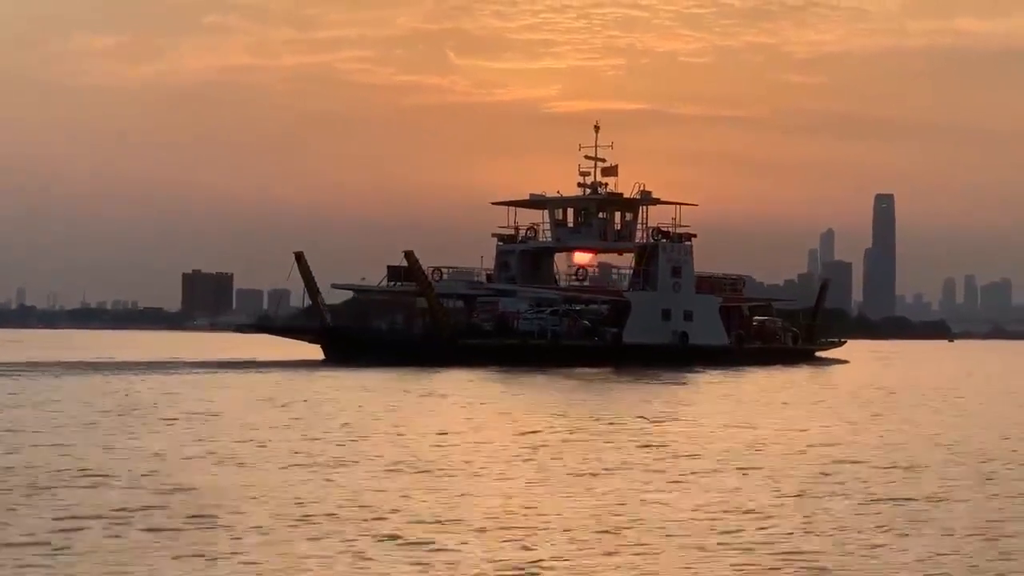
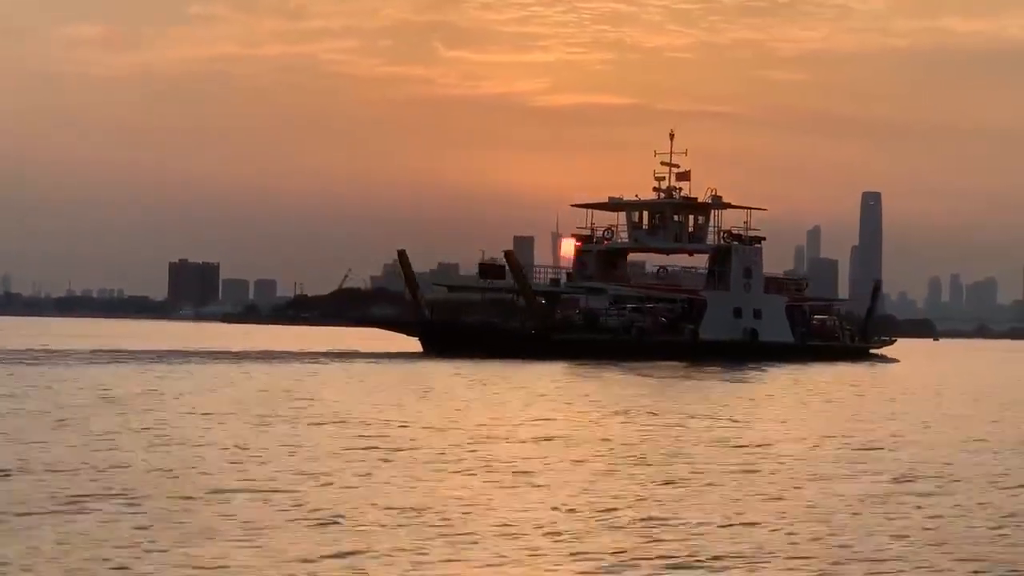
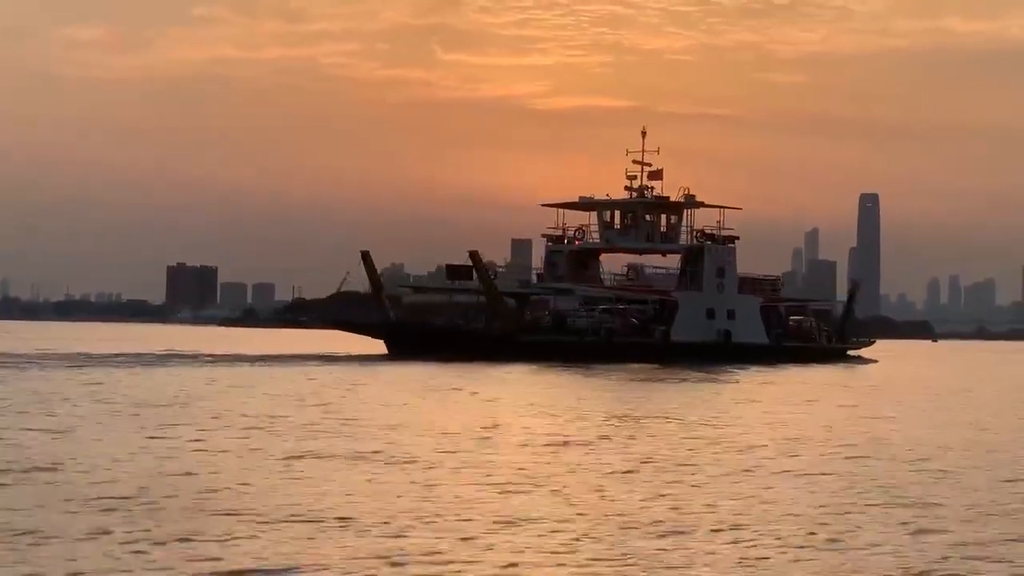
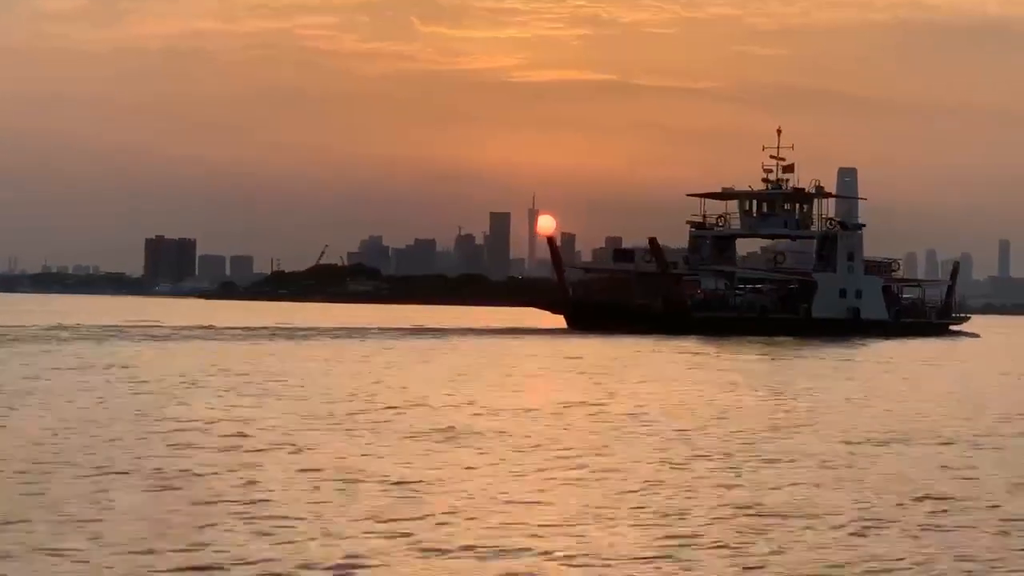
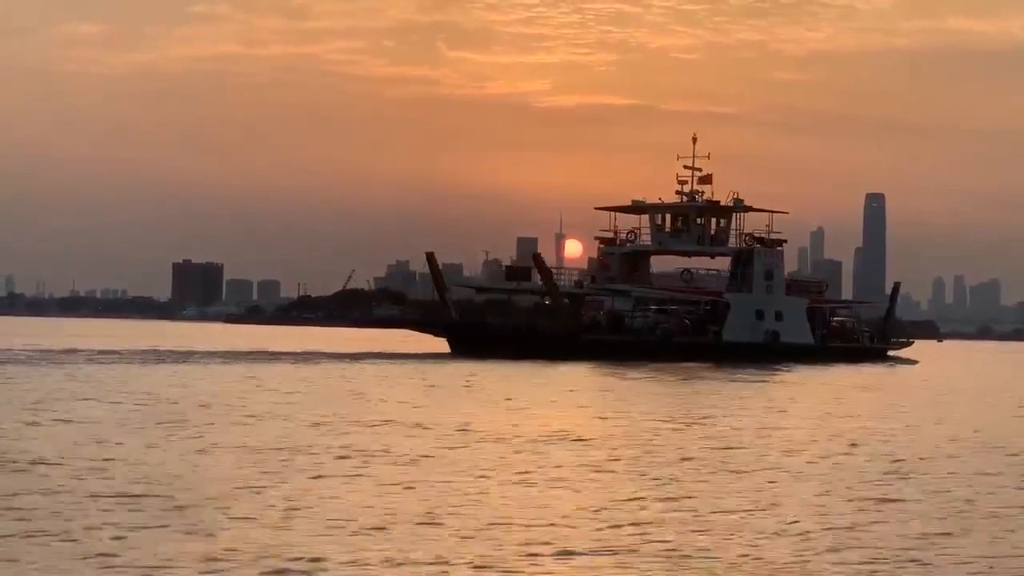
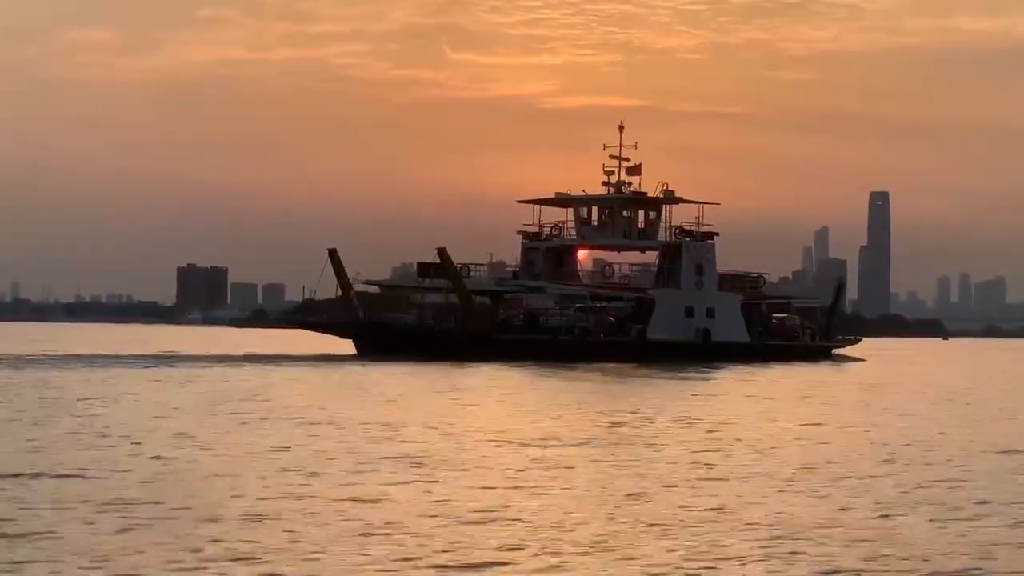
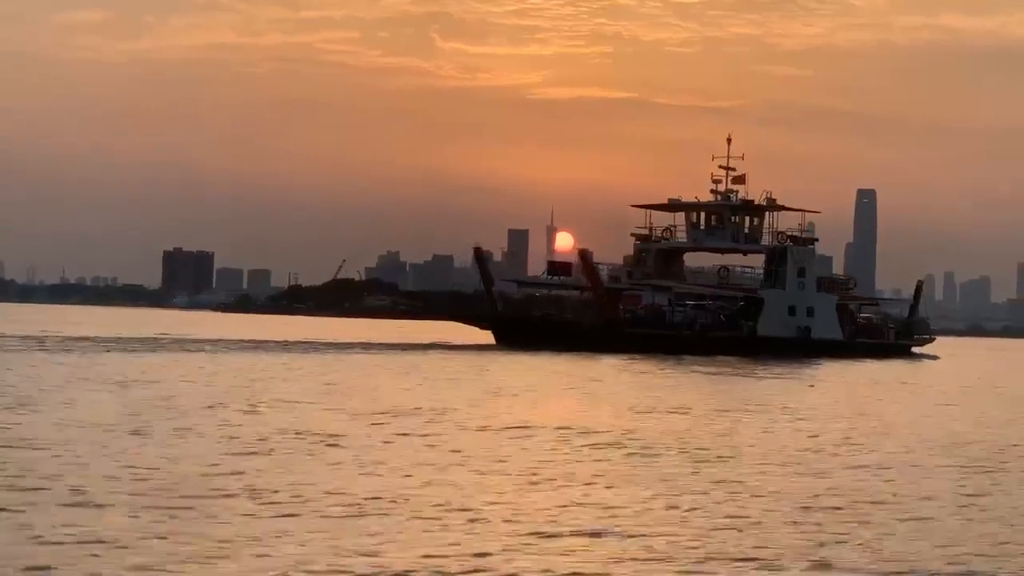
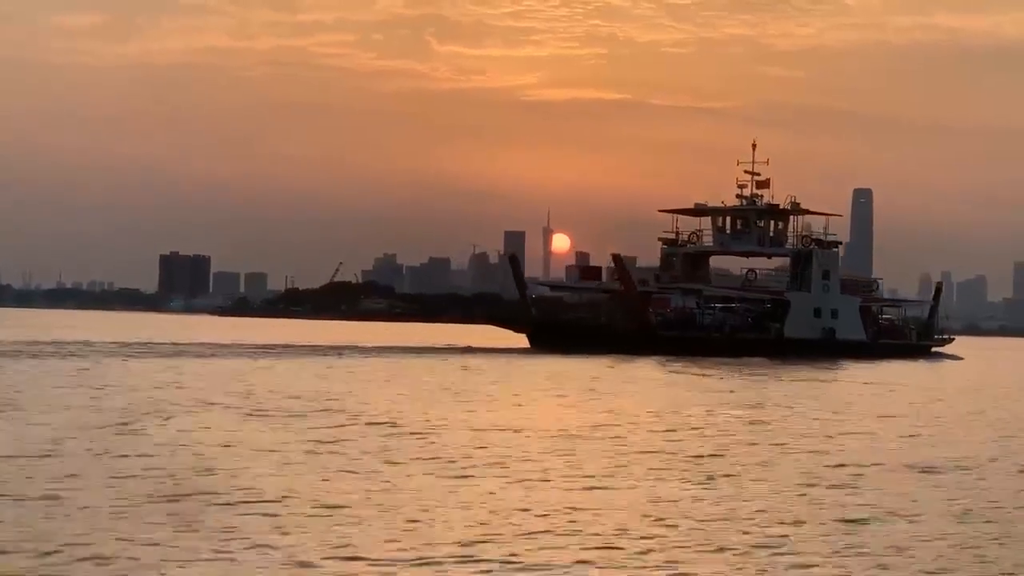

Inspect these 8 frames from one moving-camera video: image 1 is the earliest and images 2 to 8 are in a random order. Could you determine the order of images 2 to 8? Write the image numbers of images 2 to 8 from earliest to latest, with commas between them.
6, 3, 2, 5, 7, 8, 4
